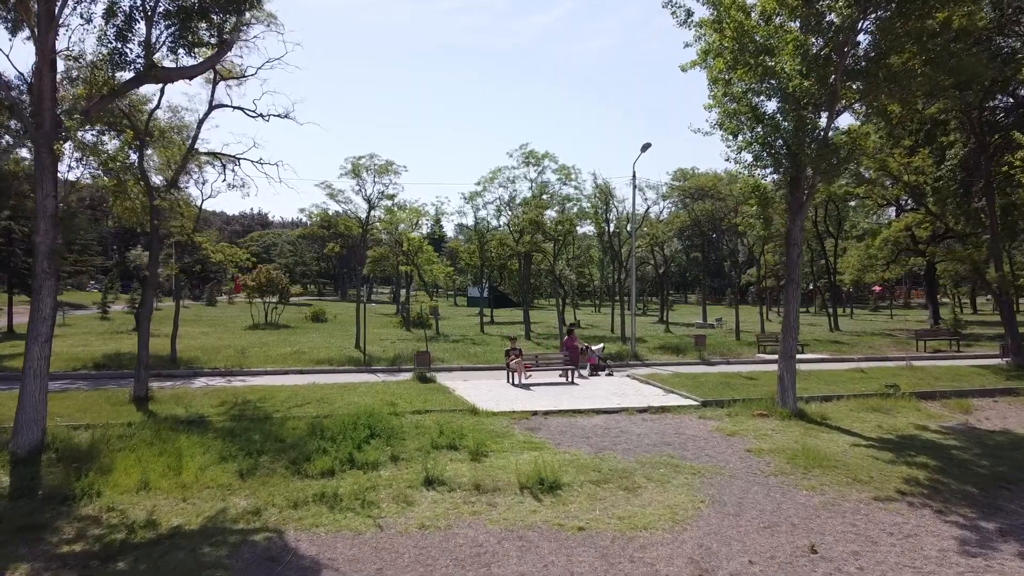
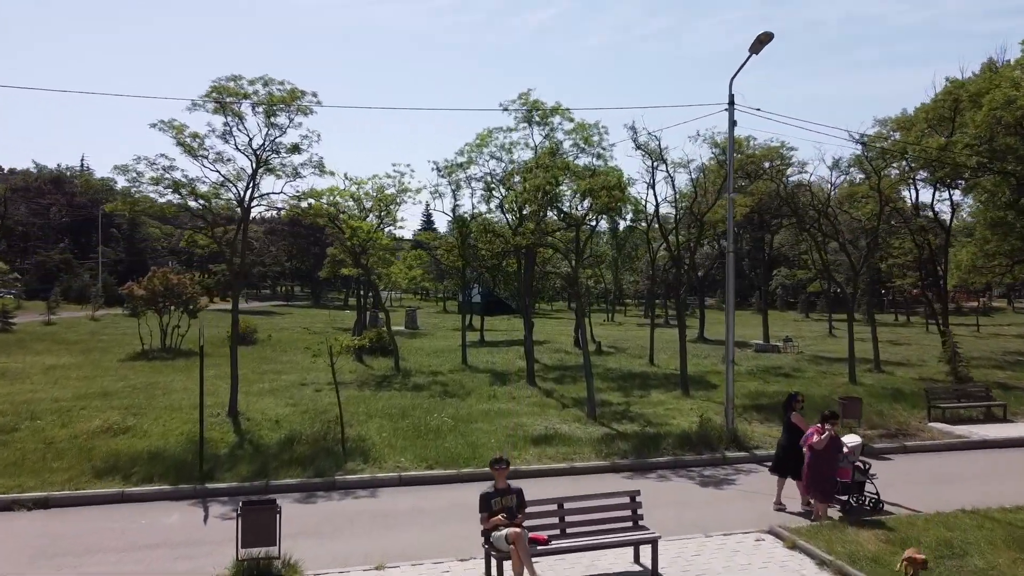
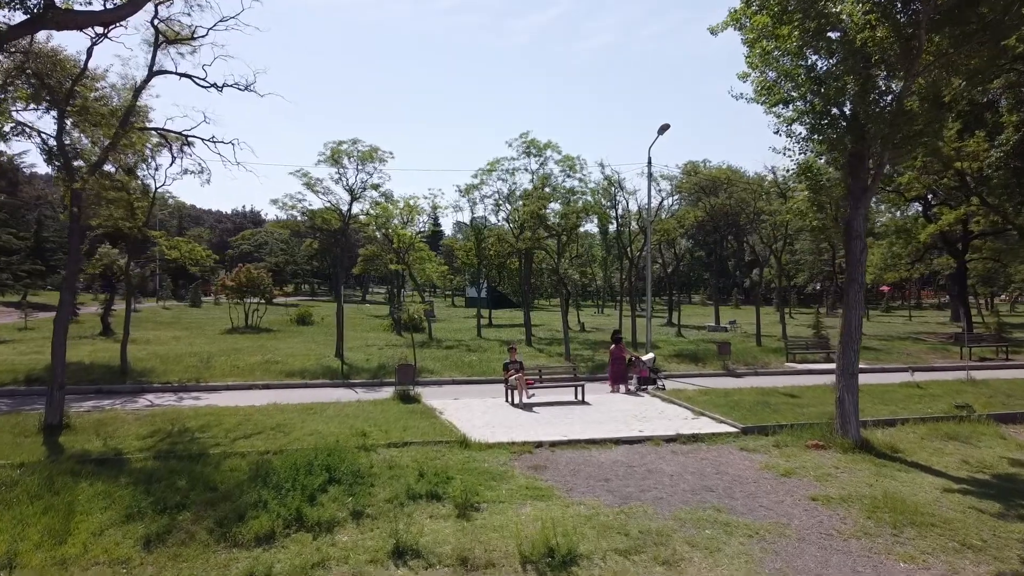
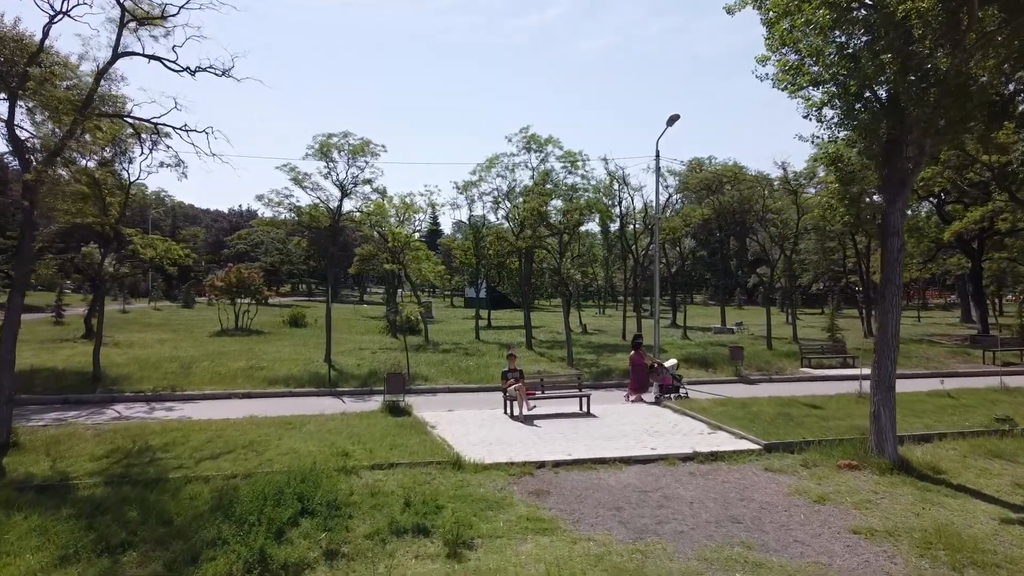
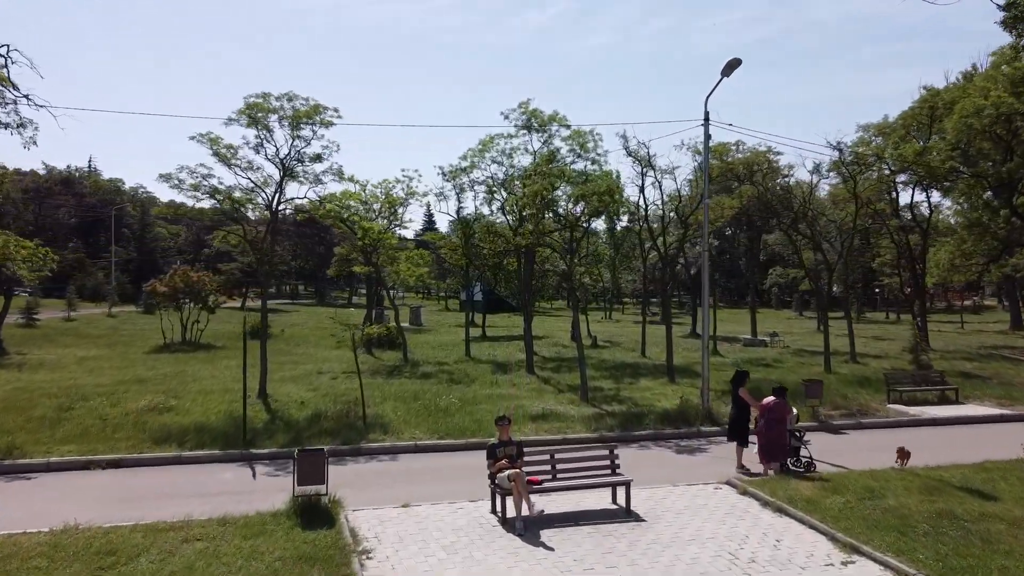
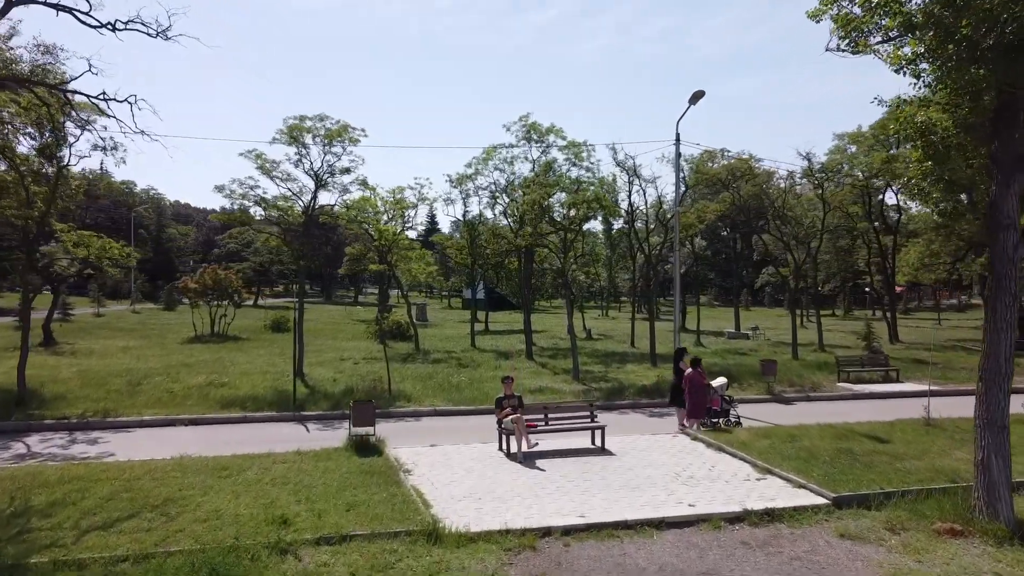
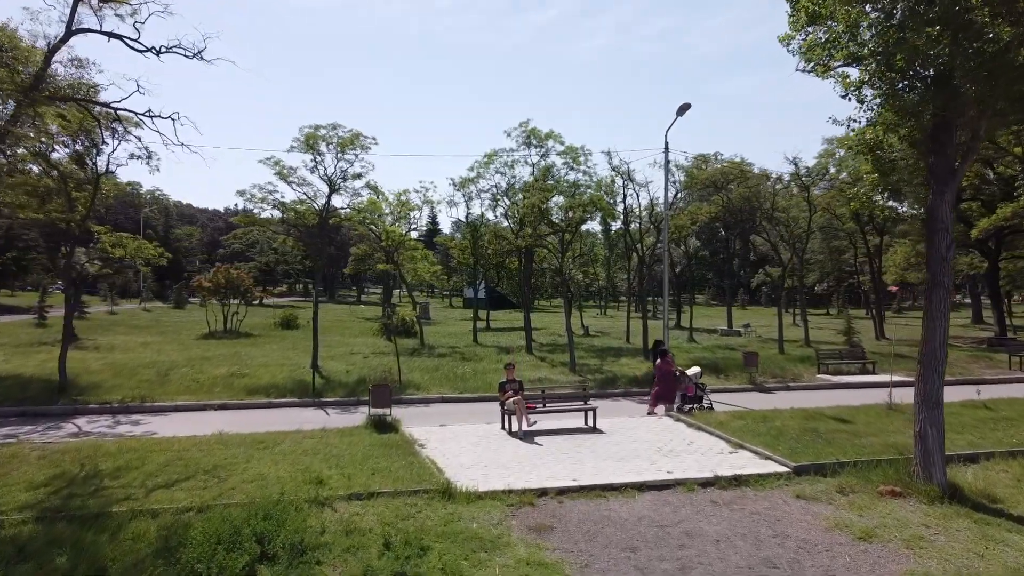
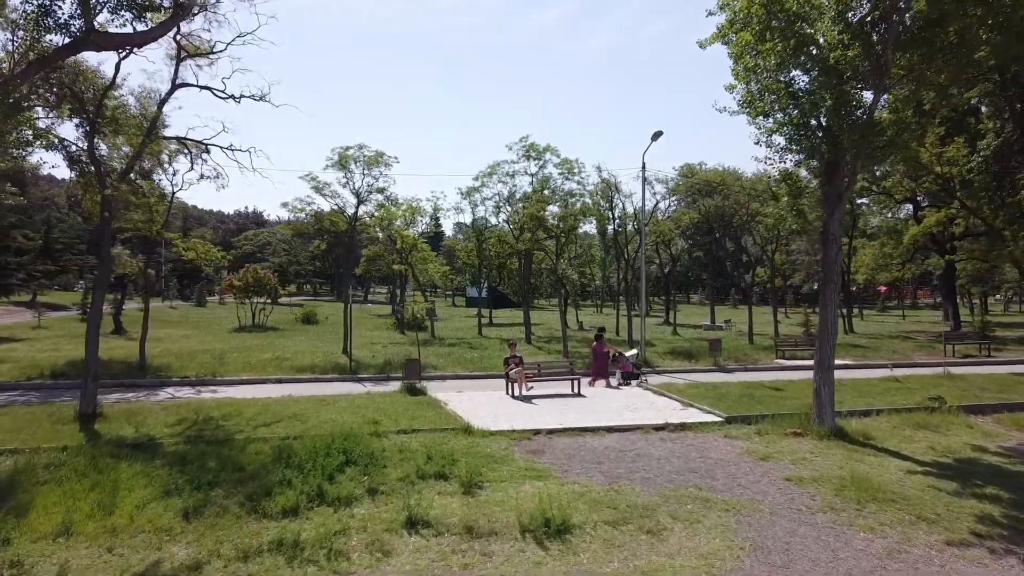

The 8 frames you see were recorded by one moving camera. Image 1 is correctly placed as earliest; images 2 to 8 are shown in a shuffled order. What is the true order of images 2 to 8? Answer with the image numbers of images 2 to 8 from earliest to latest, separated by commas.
8, 3, 4, 7, 6, 5, 2
